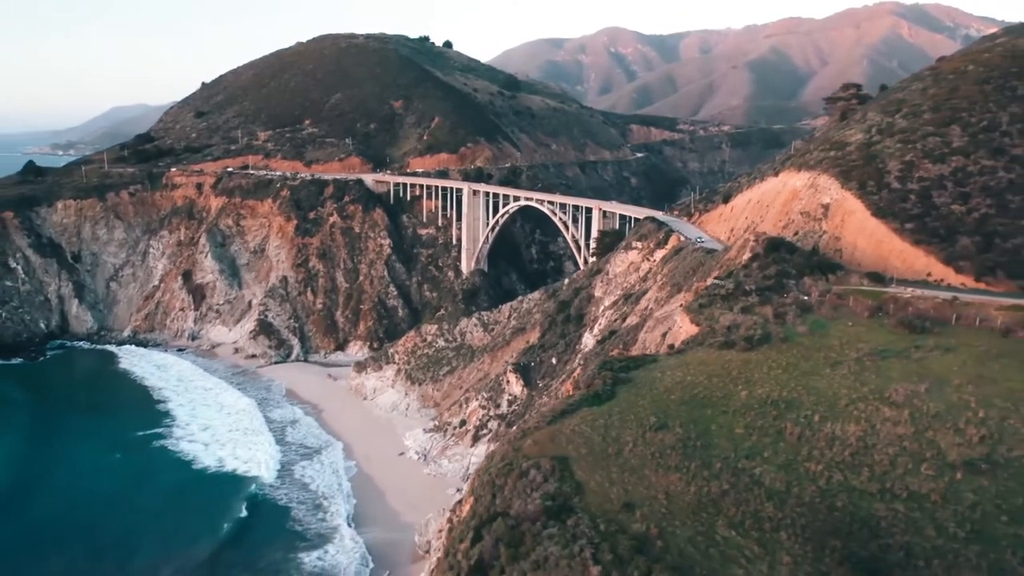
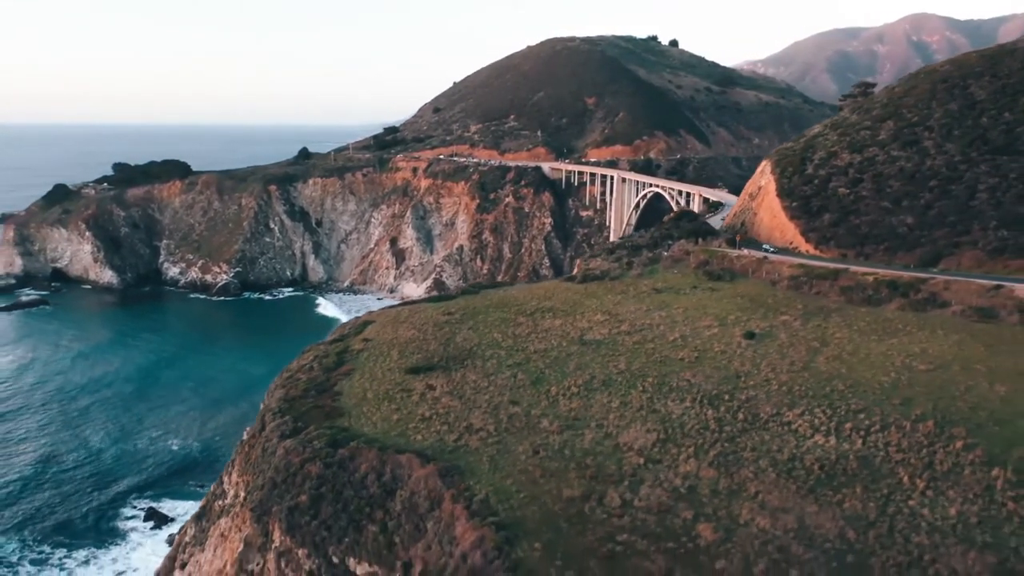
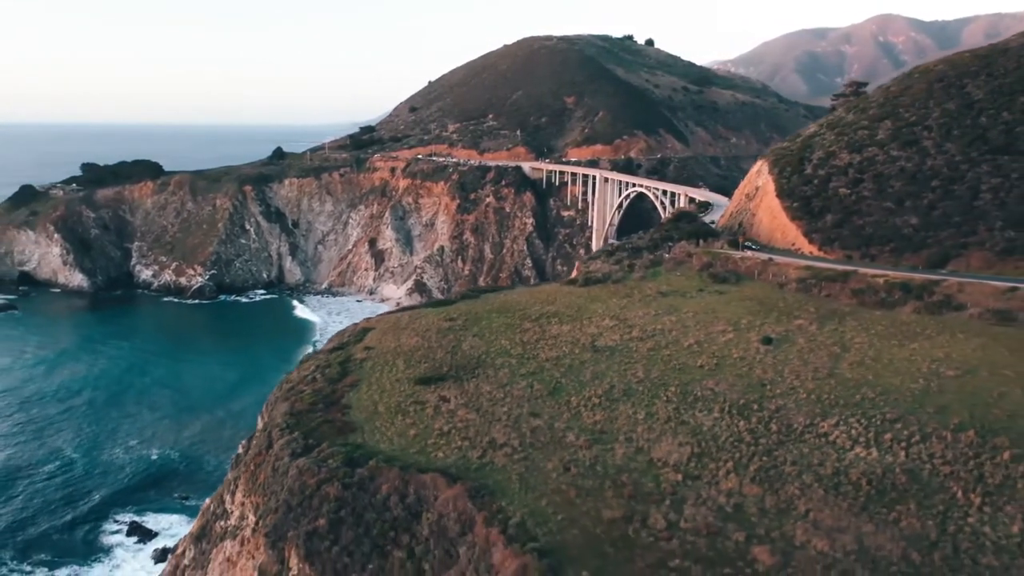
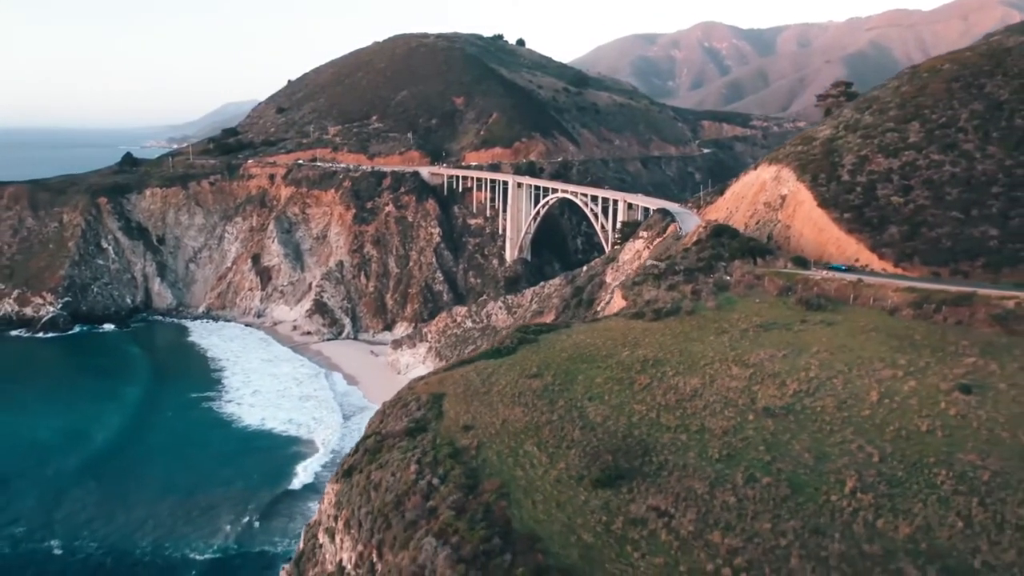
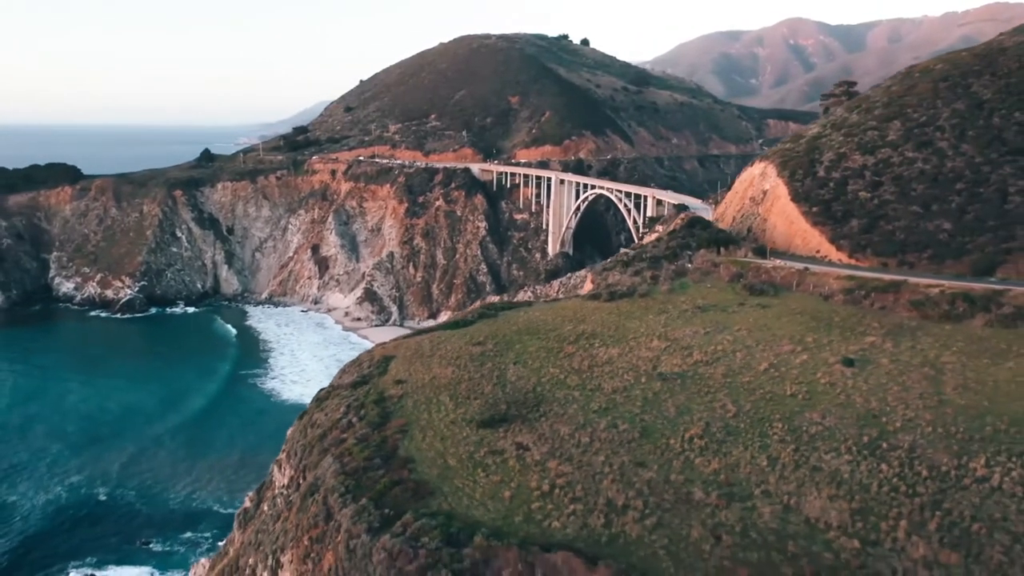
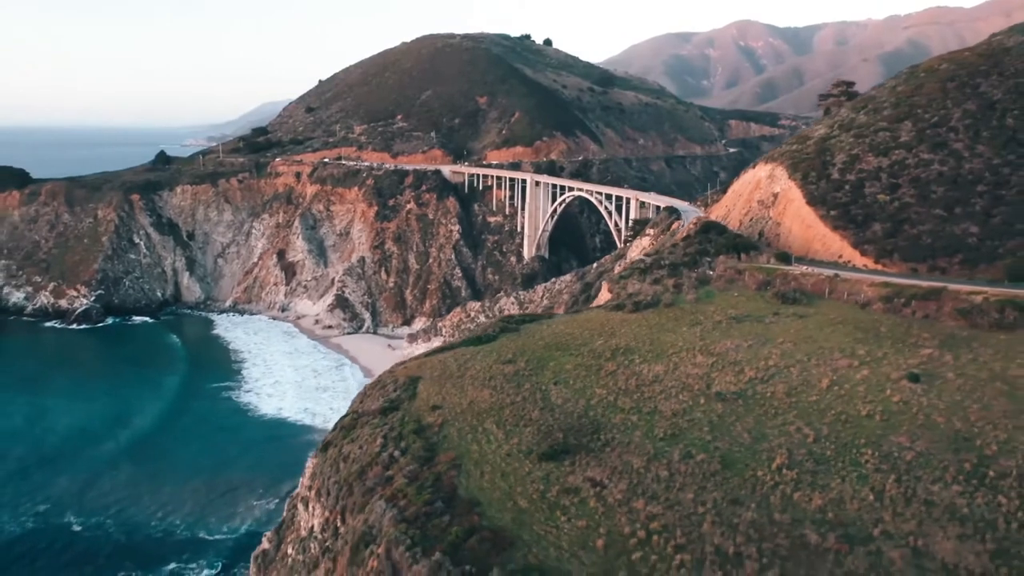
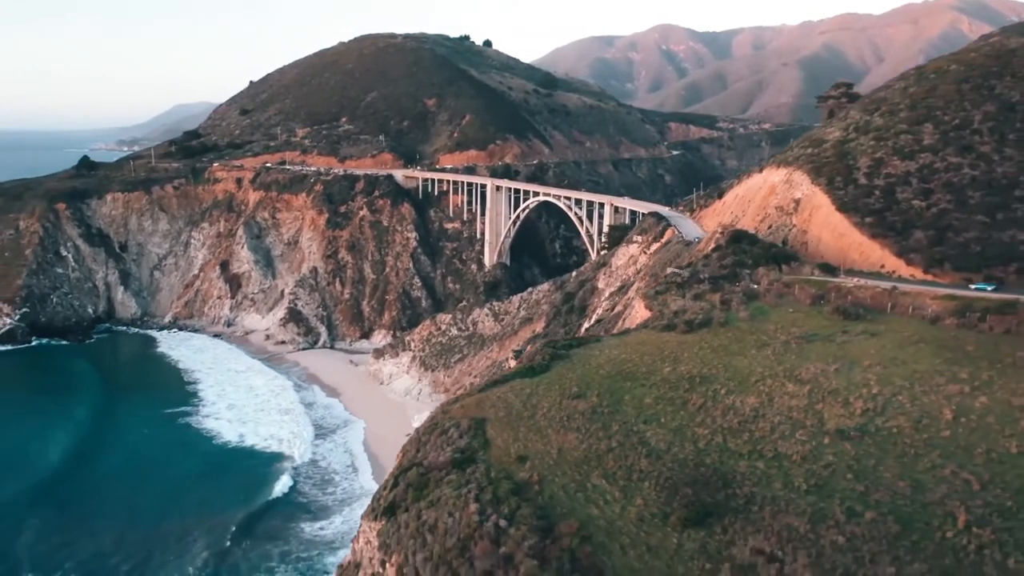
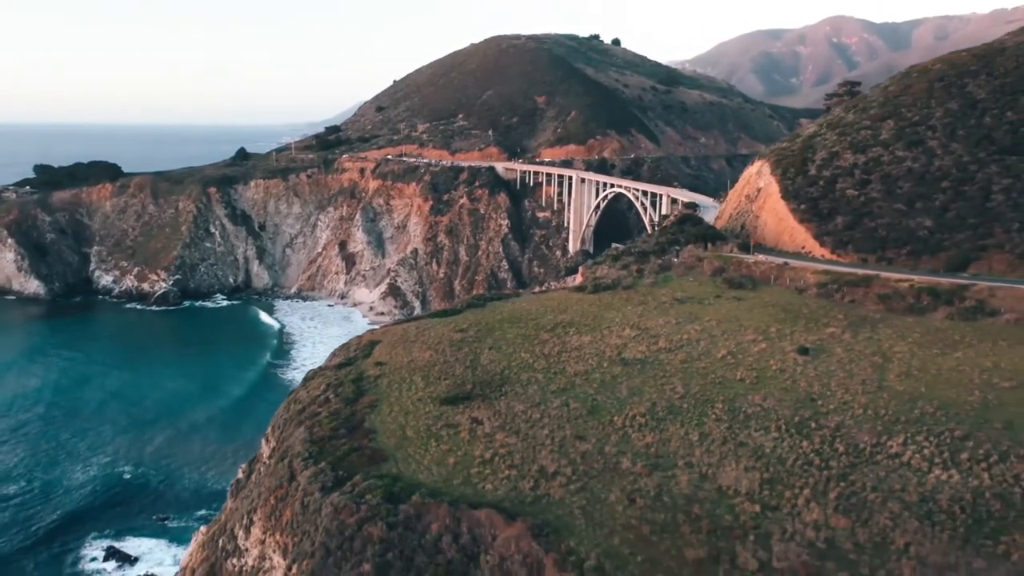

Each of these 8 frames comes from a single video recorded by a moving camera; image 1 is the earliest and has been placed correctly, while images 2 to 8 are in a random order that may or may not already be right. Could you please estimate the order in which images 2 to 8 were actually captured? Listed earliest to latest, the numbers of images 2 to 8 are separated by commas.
7, 4, 6, 5, 8, 3, 2
